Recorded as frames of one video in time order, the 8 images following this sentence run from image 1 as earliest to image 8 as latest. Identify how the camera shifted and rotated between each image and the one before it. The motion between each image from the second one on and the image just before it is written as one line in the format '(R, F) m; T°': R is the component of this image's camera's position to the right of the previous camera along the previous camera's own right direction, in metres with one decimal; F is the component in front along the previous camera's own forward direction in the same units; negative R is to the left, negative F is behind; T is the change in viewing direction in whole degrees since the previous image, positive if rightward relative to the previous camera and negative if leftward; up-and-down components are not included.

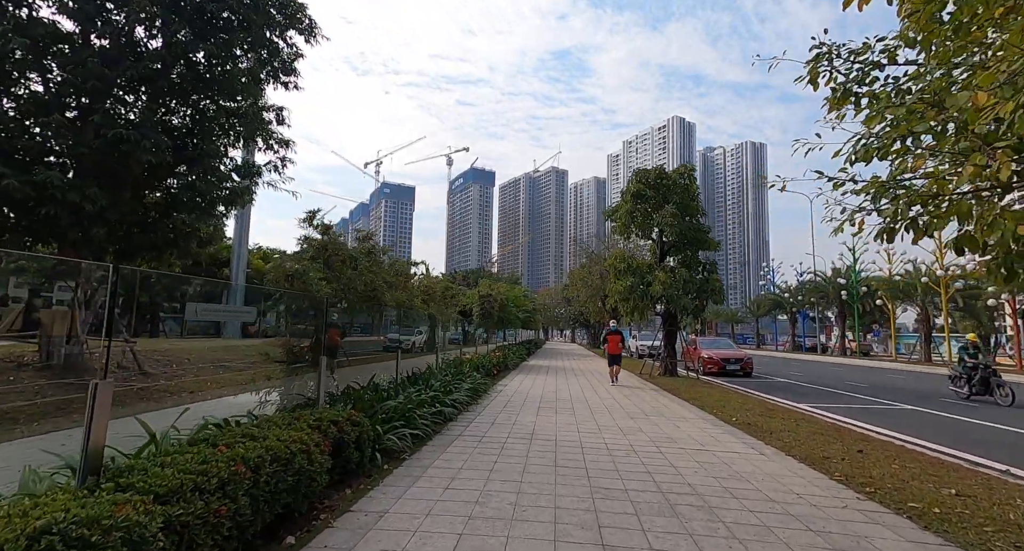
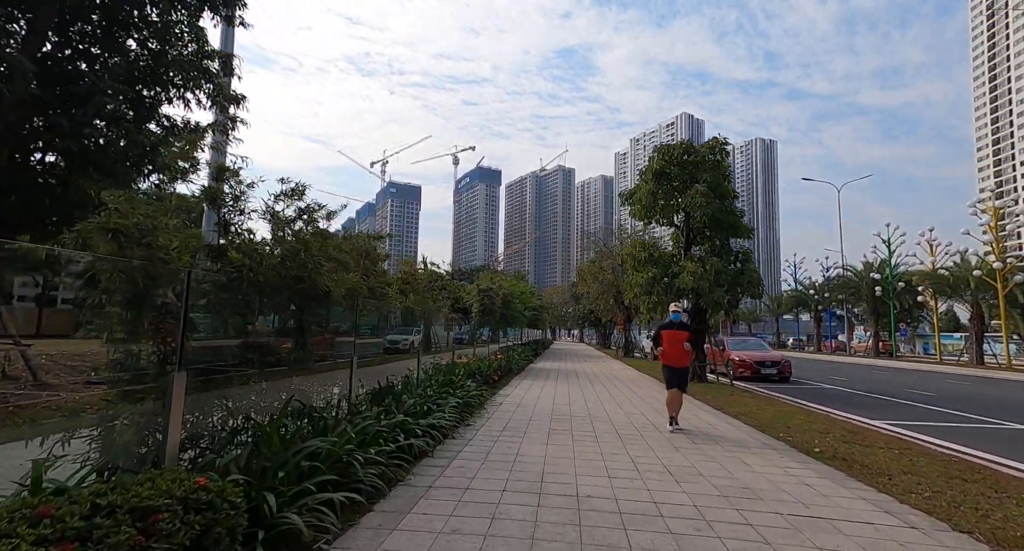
(+0.1, +2.3) m; -1°
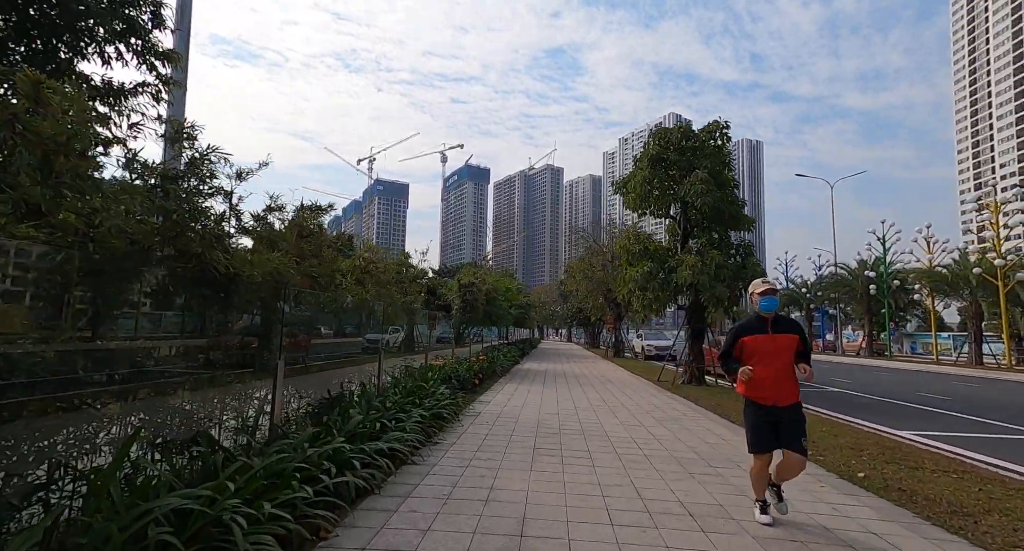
(+0.1, +1.3) m; +1°
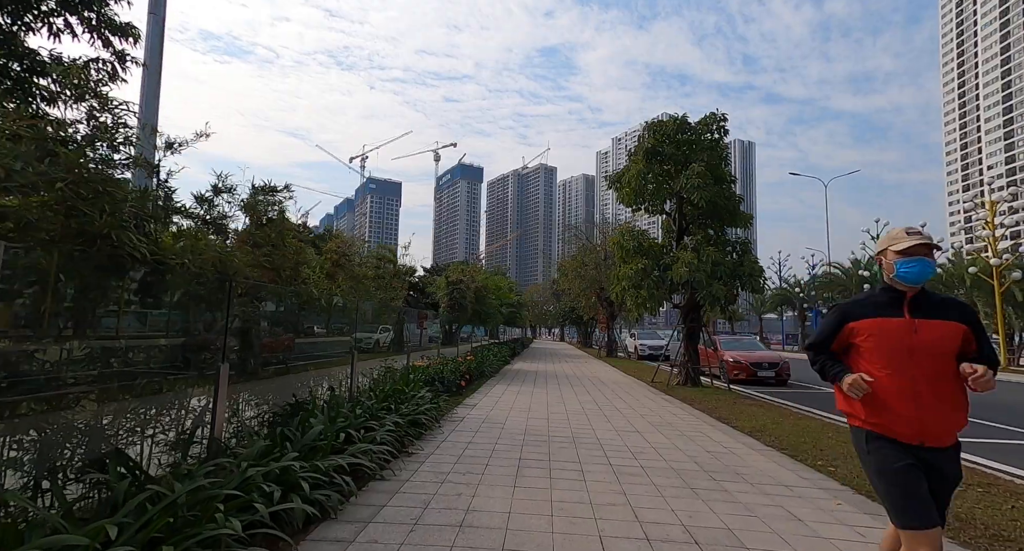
(+0.1, +0.6) m; +1°
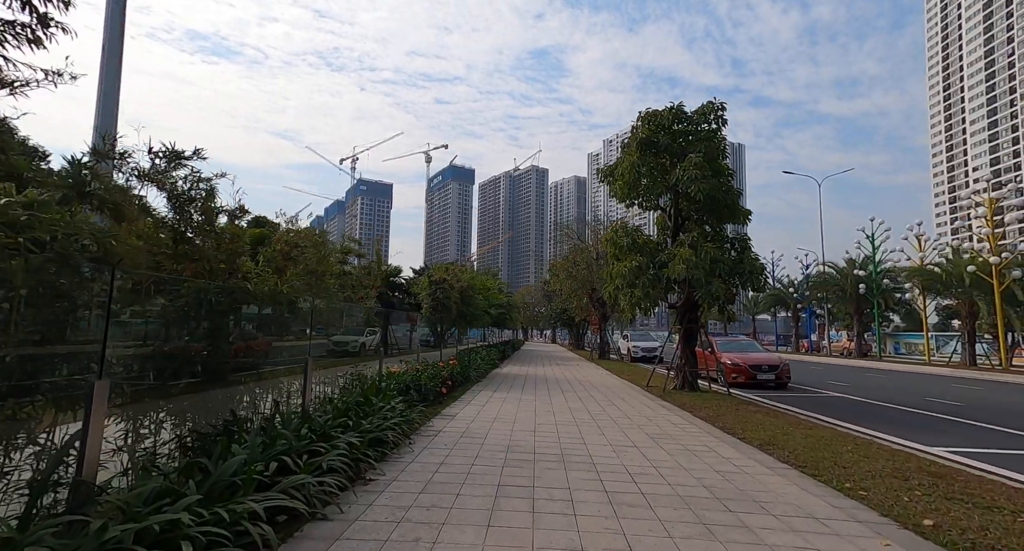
(+0.1, +0.9) m; +1°
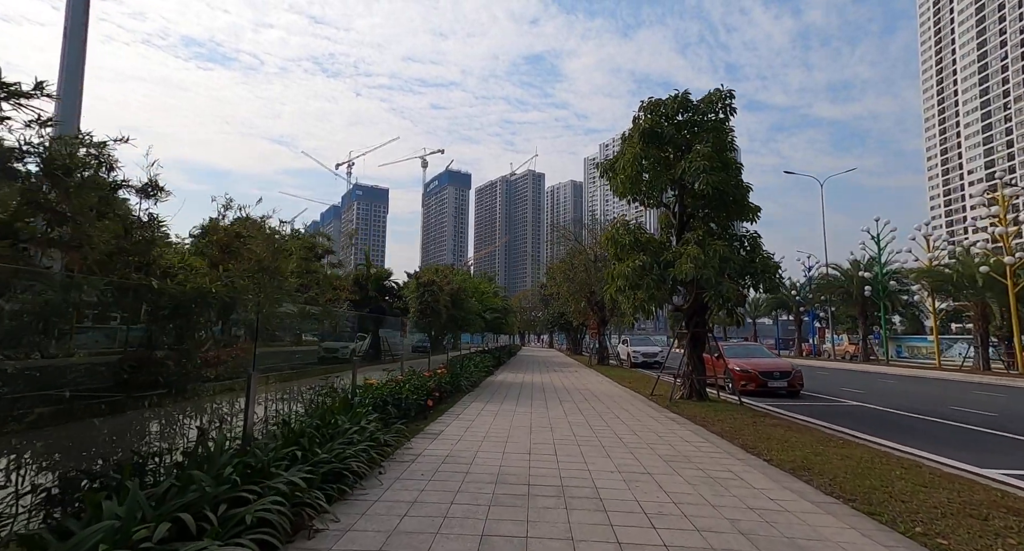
(+0.1, +1.0) m; 0°
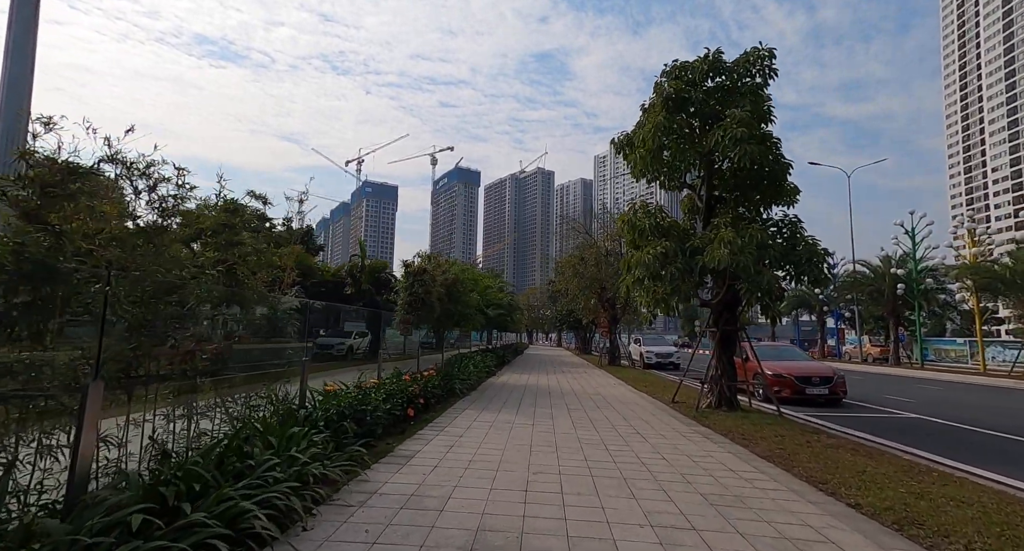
(+0.2, +1.7) m; -1°
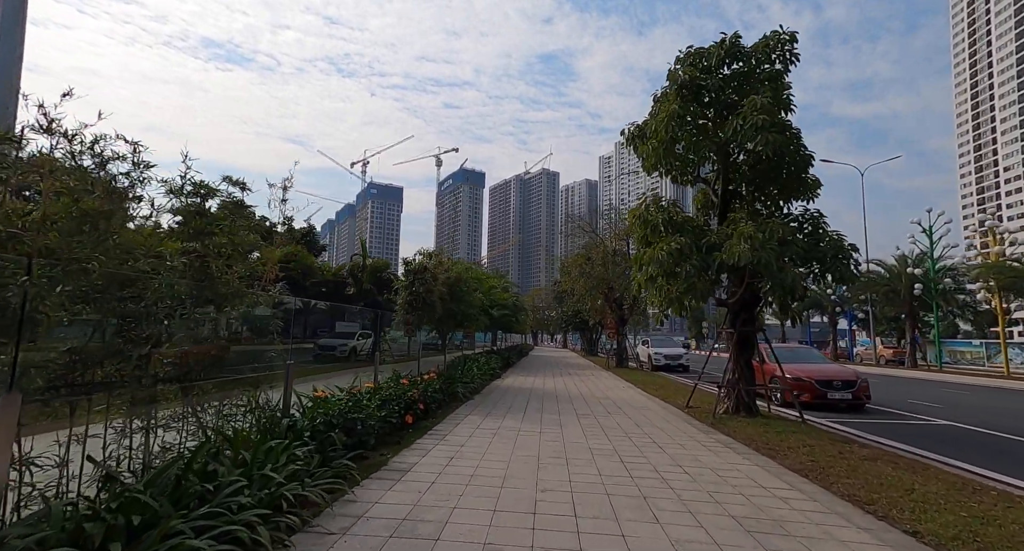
(0.0, +0.6) m; -1°
